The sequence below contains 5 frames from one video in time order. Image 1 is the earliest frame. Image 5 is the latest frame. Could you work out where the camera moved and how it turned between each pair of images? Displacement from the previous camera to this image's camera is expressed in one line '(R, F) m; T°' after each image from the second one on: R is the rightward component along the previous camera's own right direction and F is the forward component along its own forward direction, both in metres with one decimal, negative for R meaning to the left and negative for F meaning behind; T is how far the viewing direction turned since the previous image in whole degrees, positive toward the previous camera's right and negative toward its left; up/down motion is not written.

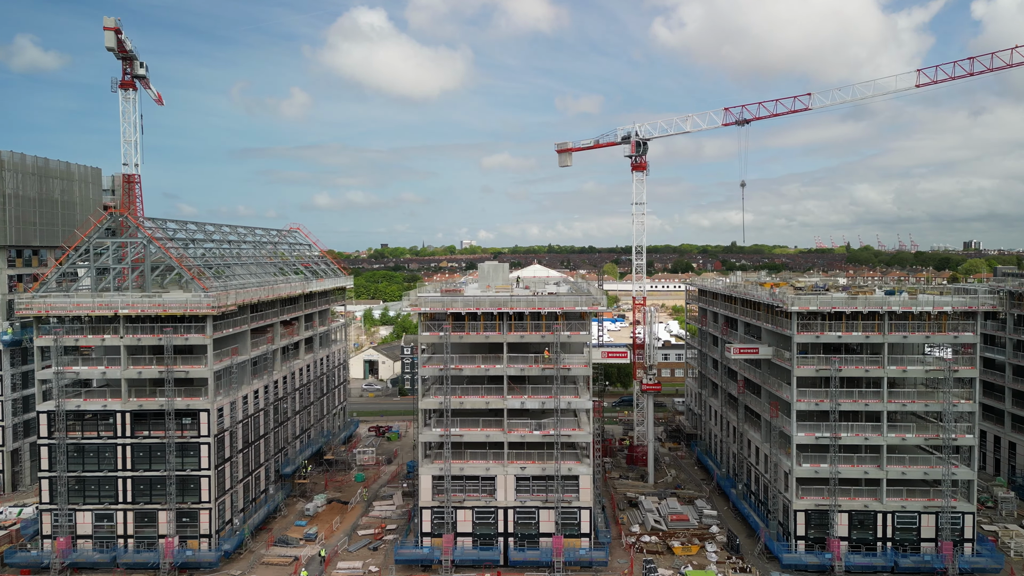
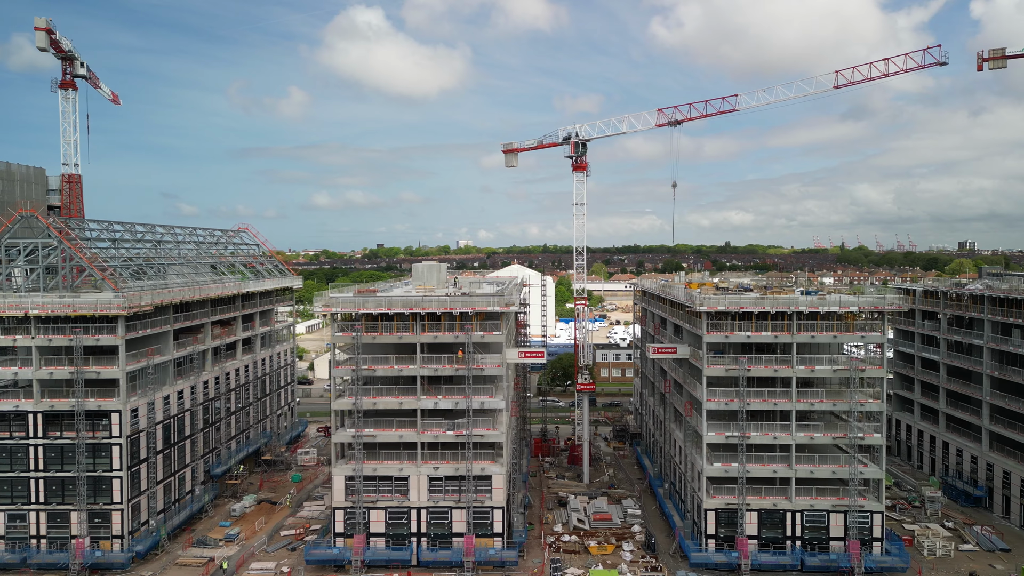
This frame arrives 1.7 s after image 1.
(+4.5, 0.0) m; 0°
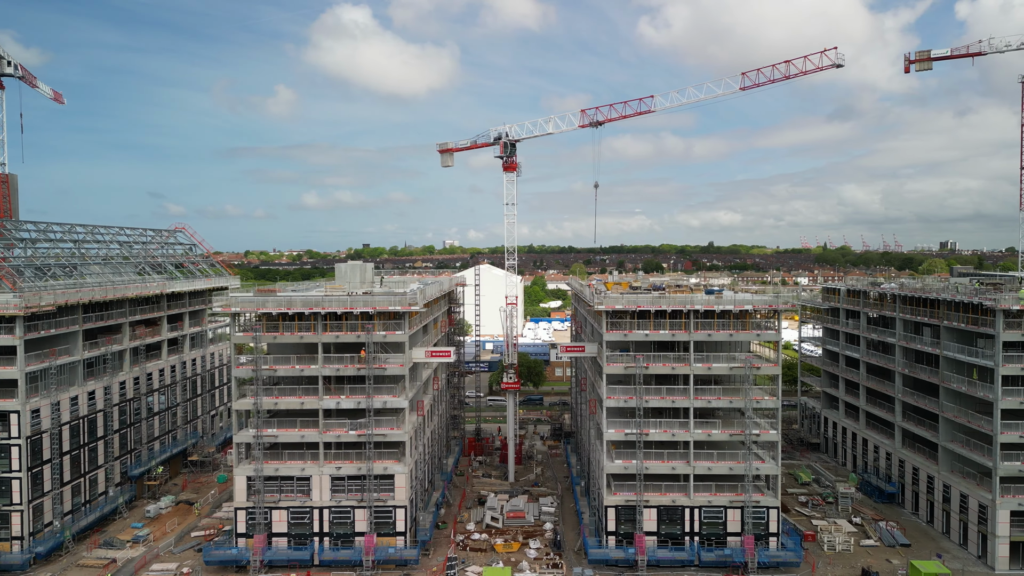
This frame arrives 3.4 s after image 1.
(+4.6, -0.2) m; +1°
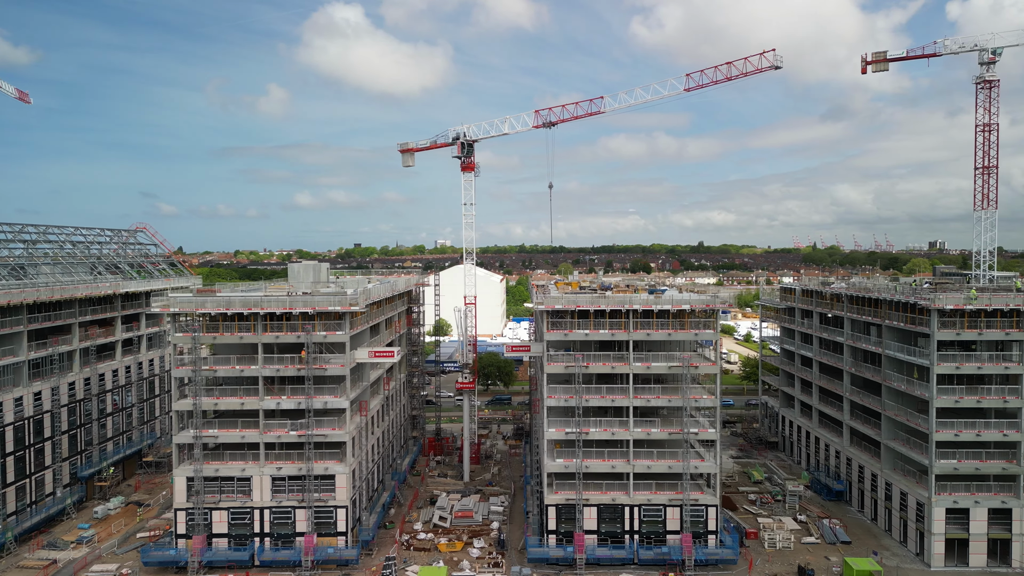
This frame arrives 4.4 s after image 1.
(+2.8, -0.2) m; +1°
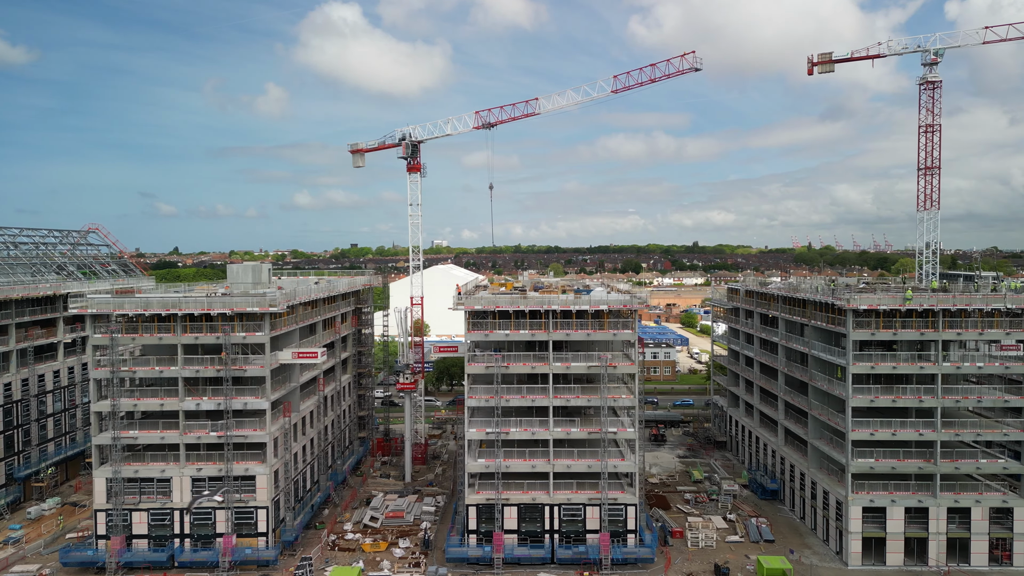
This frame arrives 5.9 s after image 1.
(+4.2, -0.2) m; 0°
